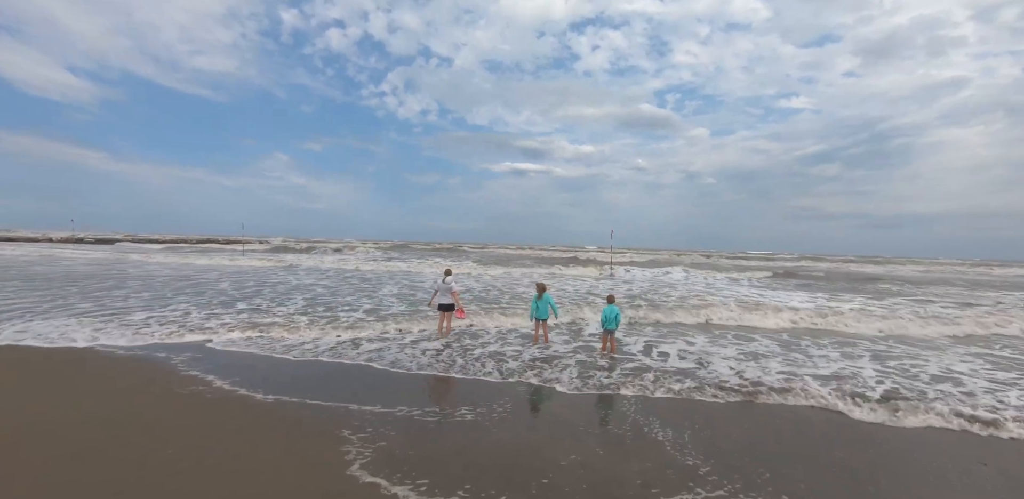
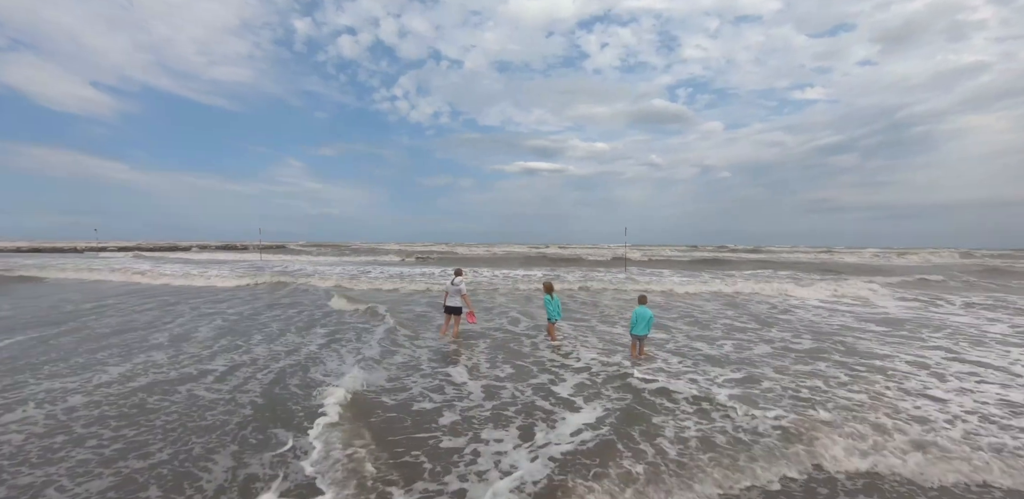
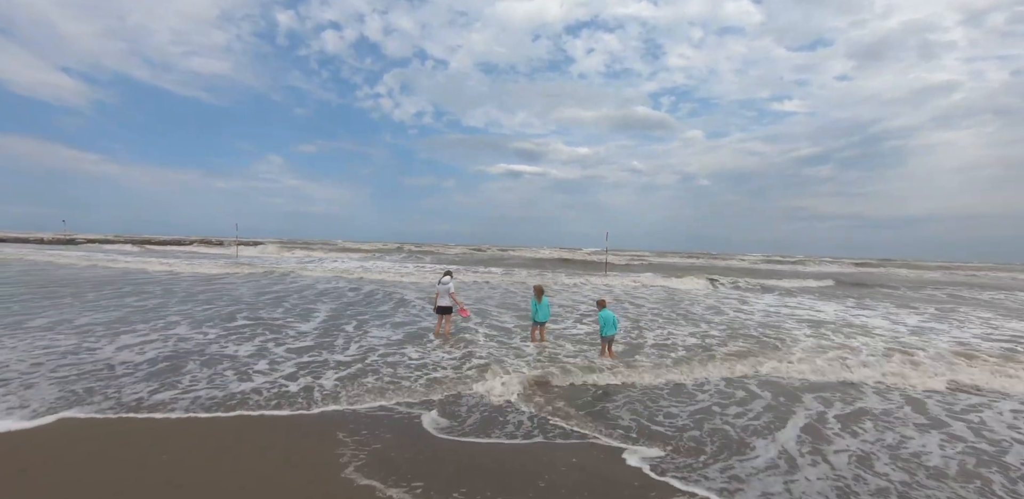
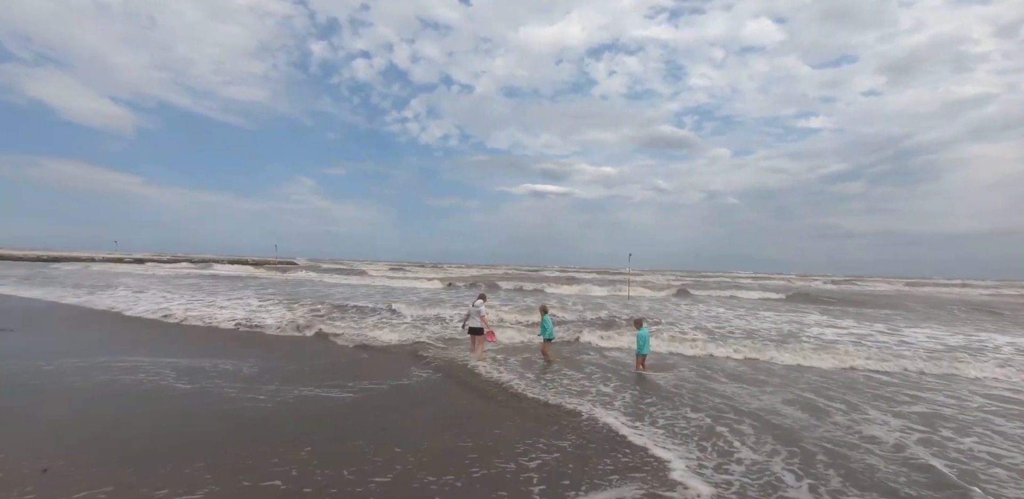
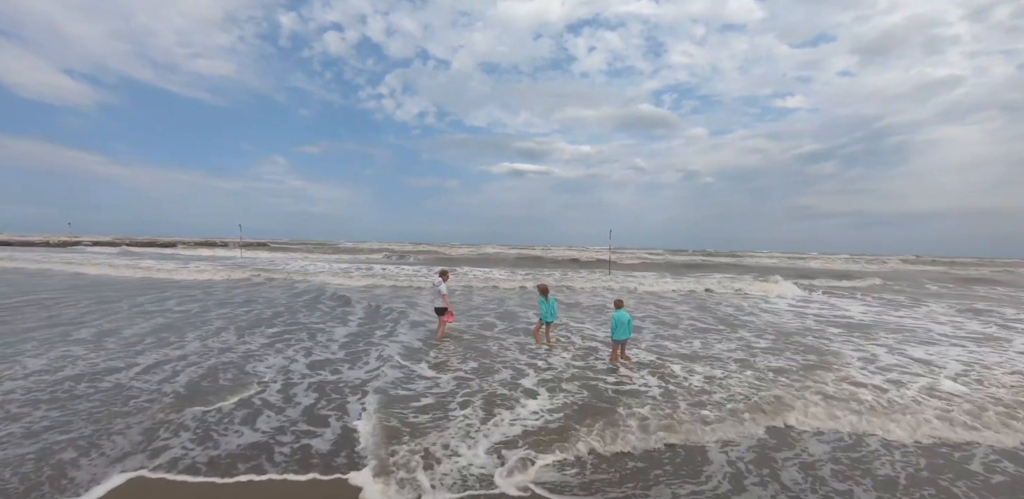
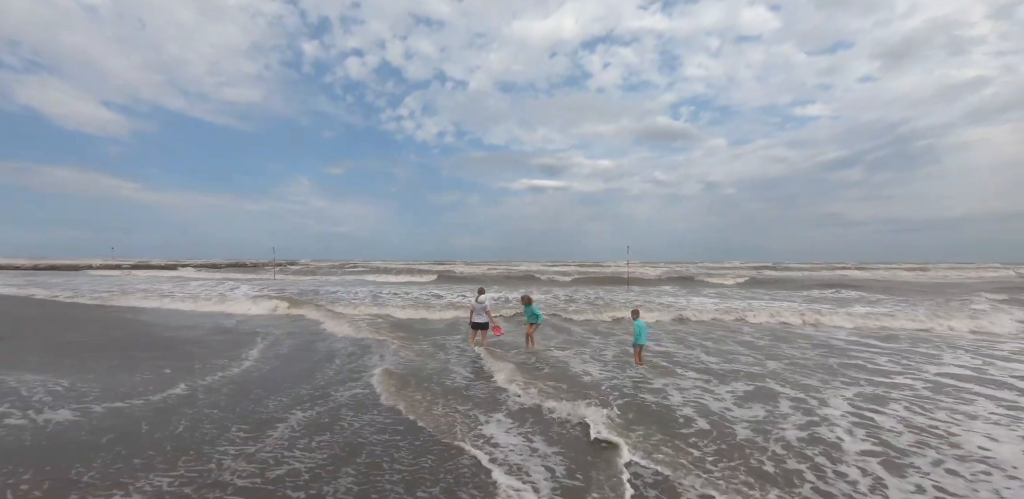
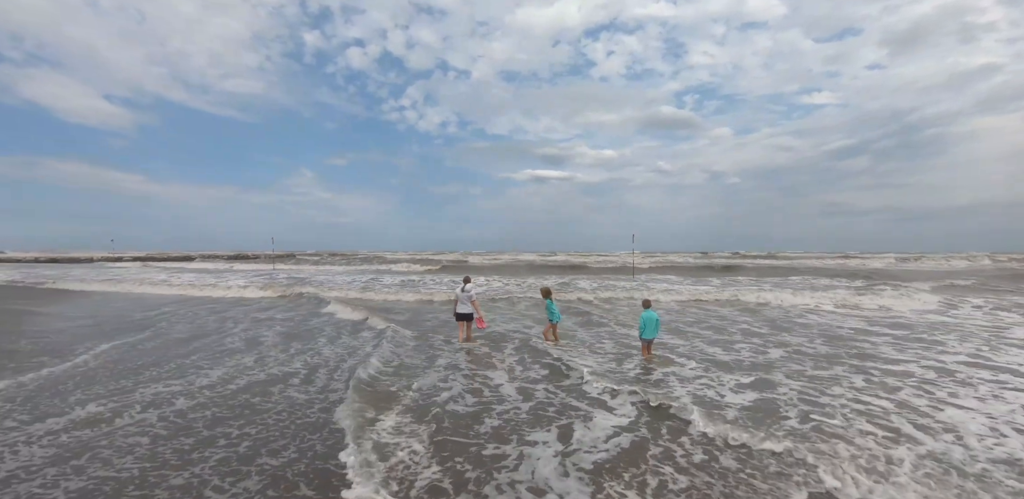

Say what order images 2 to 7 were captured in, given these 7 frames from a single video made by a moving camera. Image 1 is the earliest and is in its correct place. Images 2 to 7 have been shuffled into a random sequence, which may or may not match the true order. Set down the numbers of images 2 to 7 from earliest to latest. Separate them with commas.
3, 5, 2, 7, 6, 4
